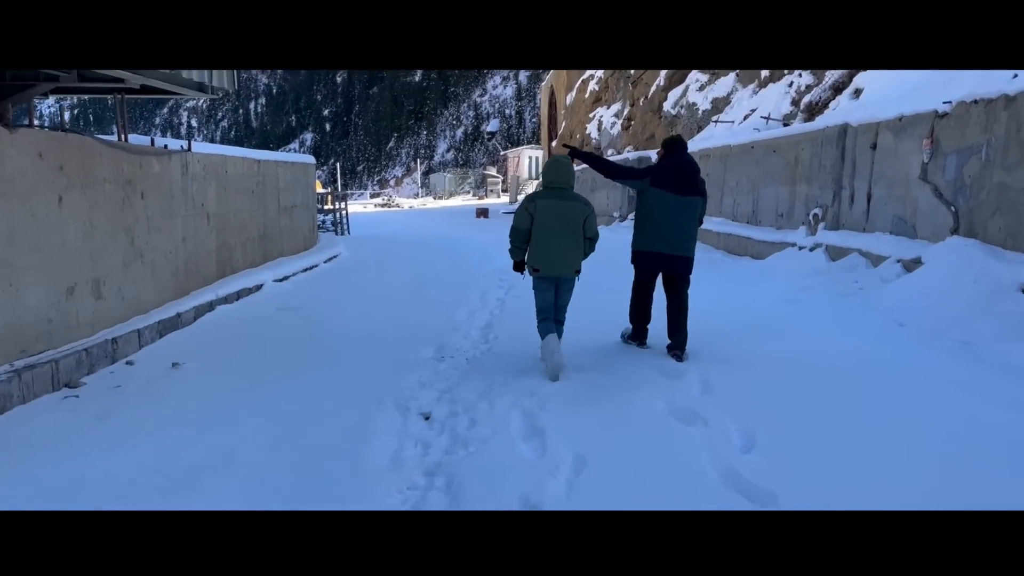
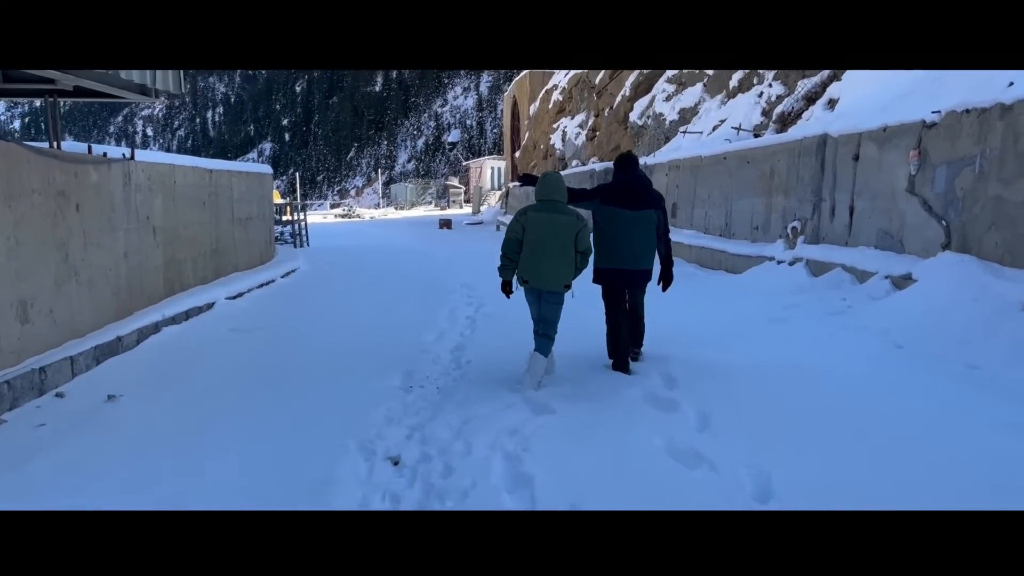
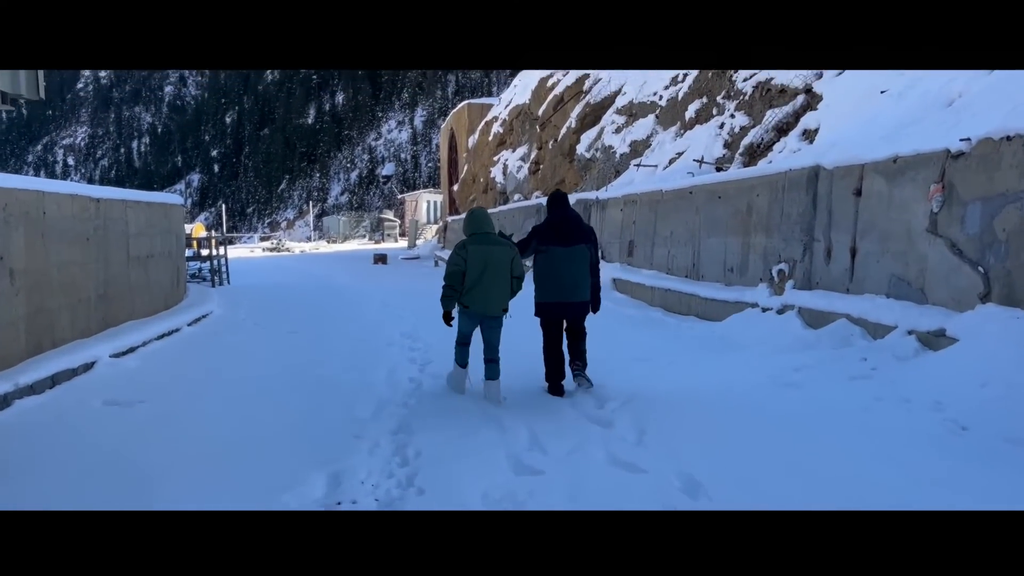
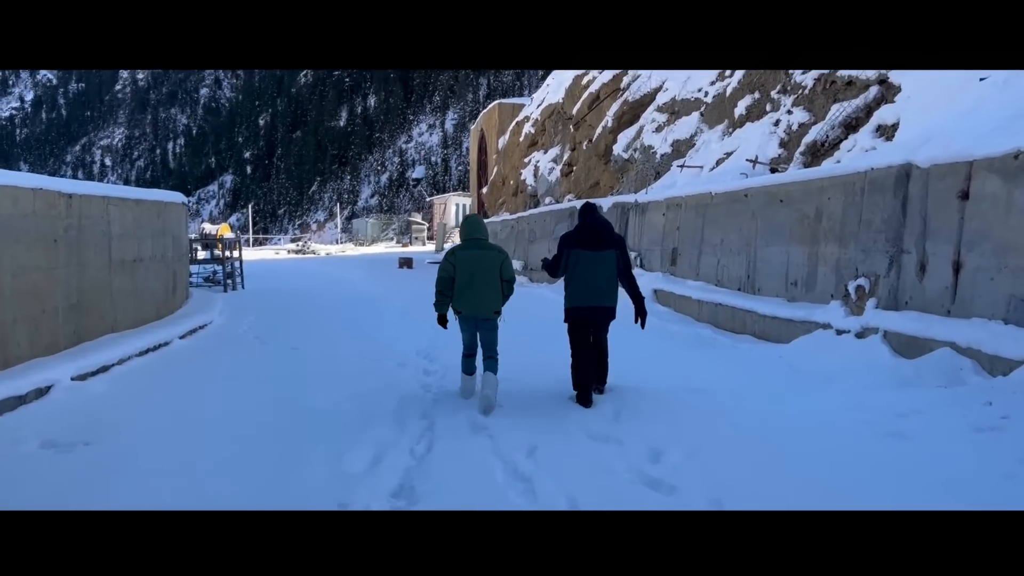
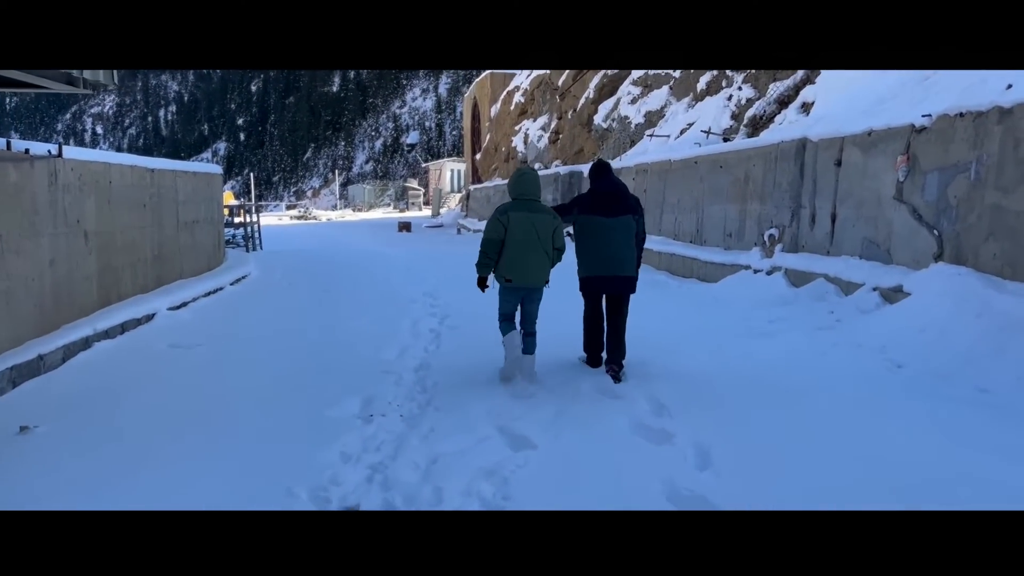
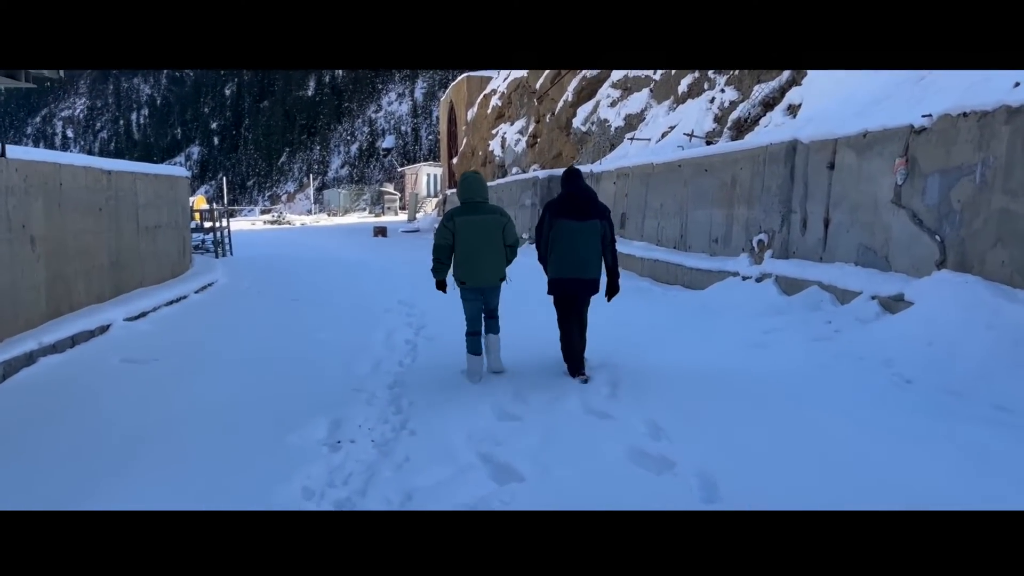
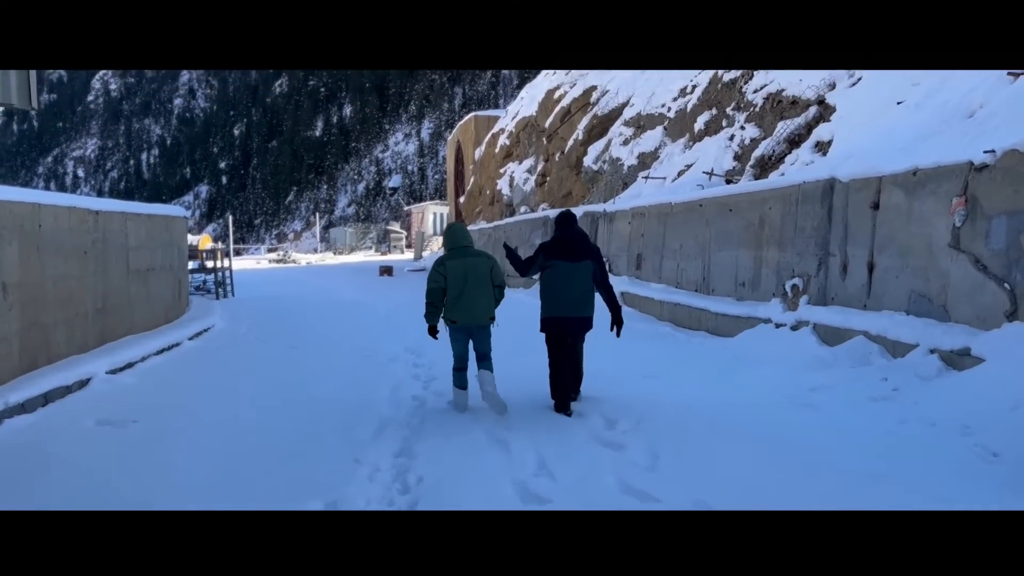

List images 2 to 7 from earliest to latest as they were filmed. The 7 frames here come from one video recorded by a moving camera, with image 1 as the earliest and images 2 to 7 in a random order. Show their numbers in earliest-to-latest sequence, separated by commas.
2, 5, 6, 3, 7, 4
